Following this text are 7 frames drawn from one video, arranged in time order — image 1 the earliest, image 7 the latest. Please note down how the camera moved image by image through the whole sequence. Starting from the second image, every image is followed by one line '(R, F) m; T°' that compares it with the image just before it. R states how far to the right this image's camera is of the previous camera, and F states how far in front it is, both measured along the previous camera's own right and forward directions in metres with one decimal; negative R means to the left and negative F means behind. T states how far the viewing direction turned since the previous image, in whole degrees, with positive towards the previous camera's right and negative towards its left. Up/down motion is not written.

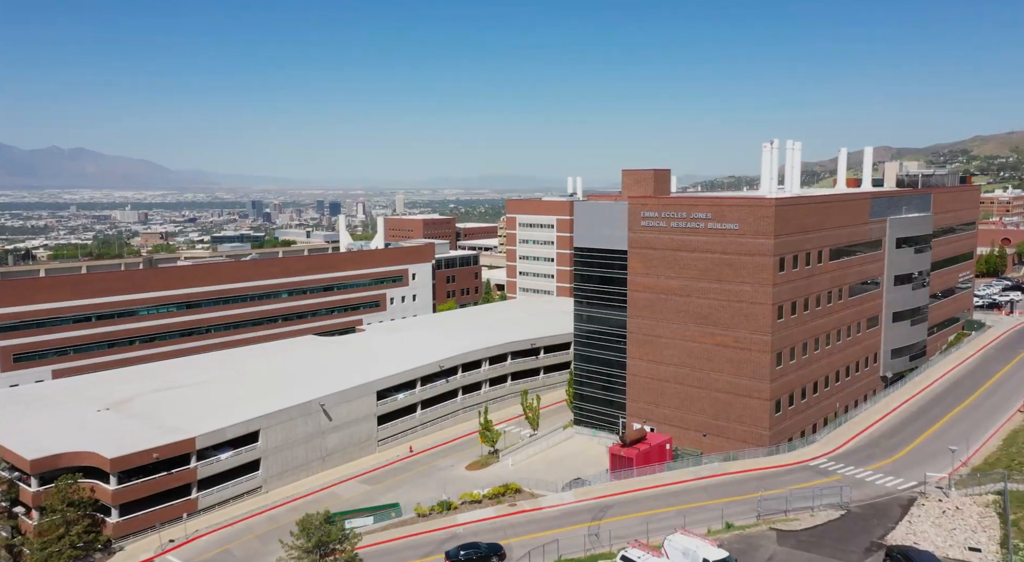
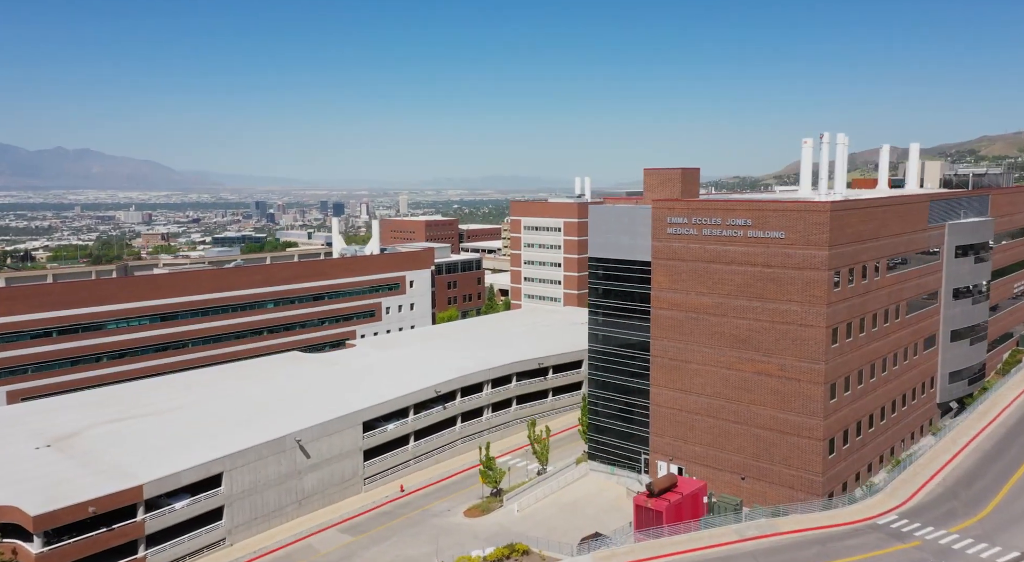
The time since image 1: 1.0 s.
(-0.1, +7.3) m; 0°
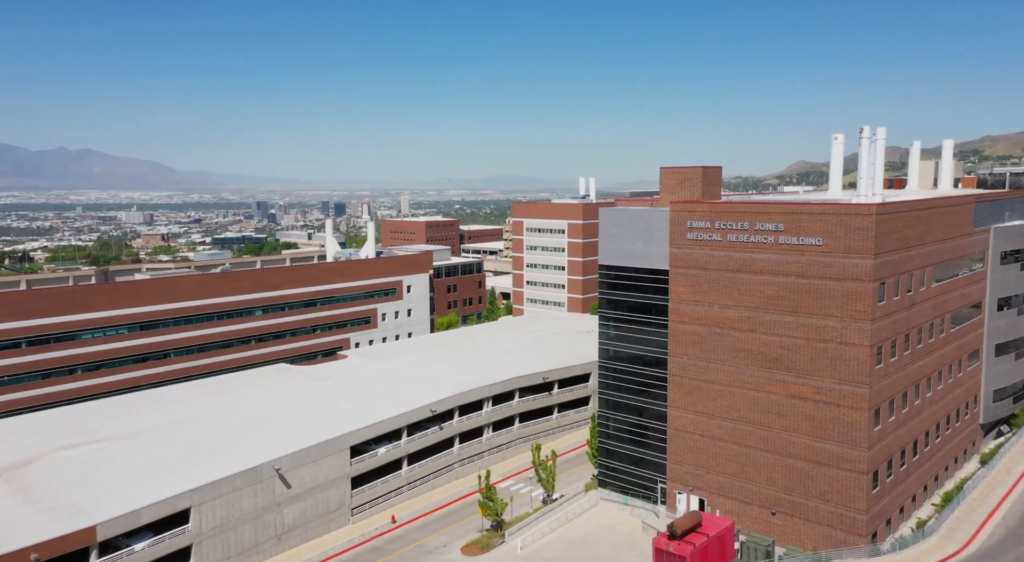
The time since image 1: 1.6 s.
(-0.1, +4.6) m; 0°
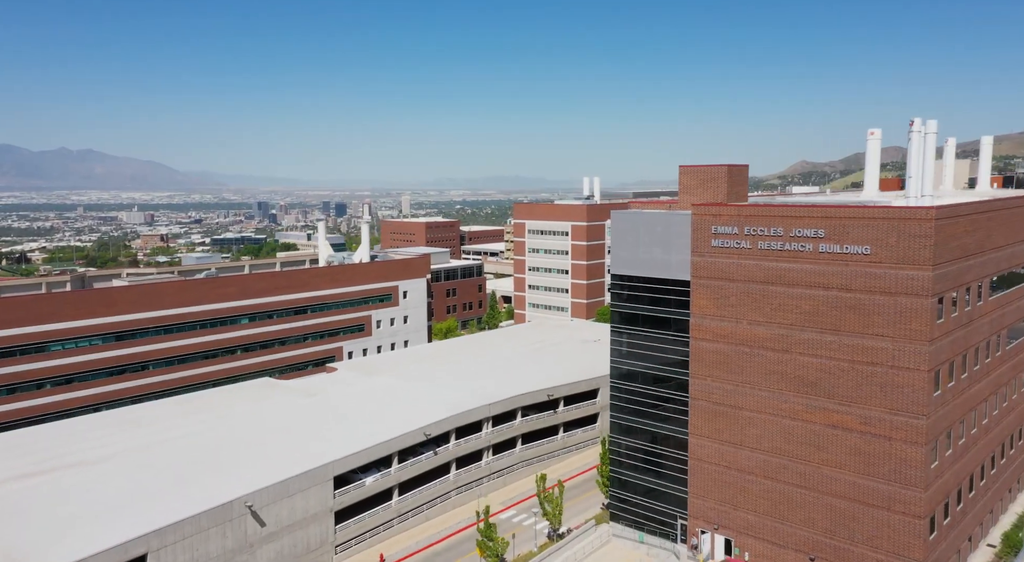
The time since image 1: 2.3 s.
(-0.1, +4.7) m; 0°
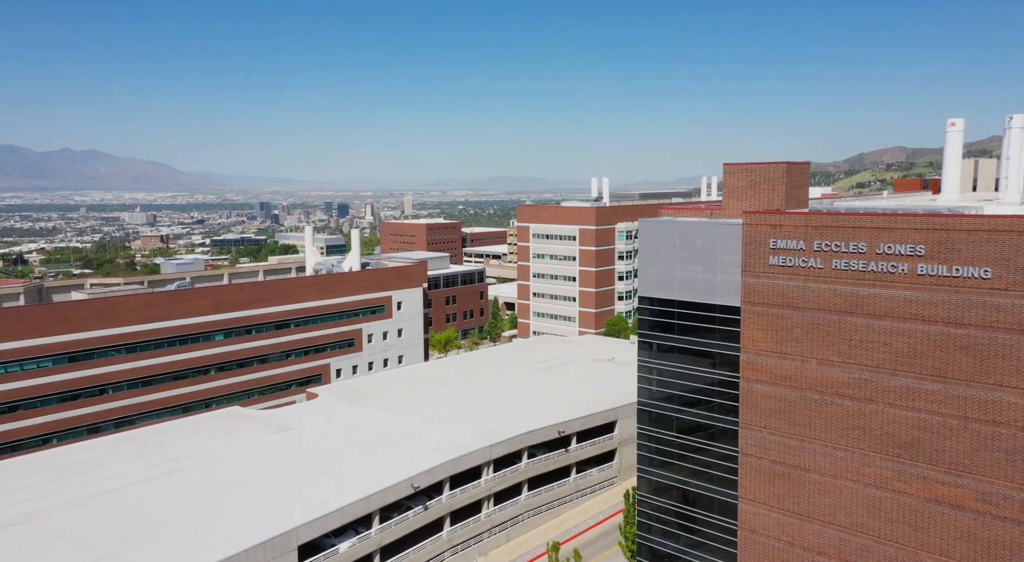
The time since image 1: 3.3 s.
(-0.1, +7.6) m; 0°
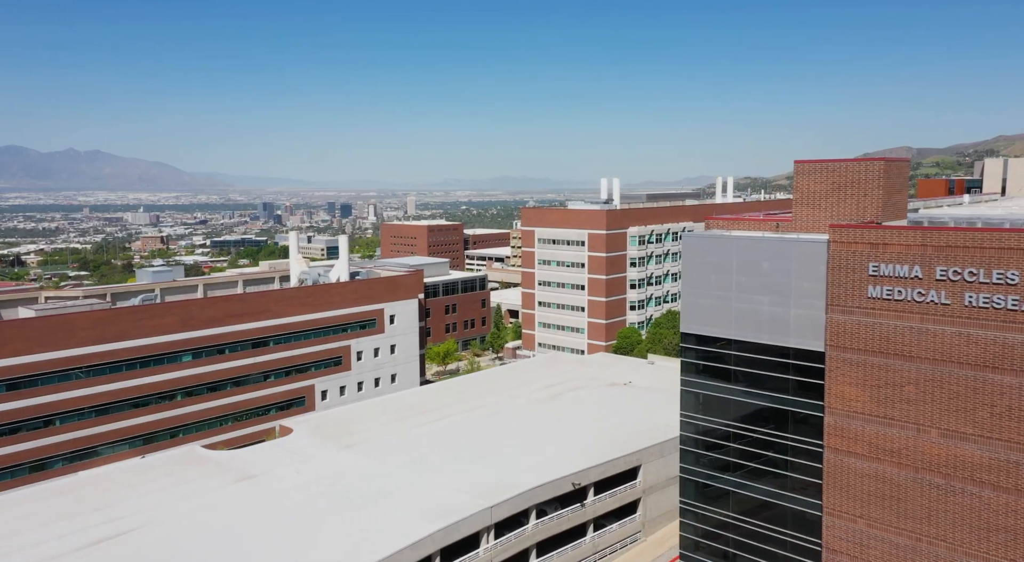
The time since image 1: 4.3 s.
(-0.1, +7.8) m; 0°
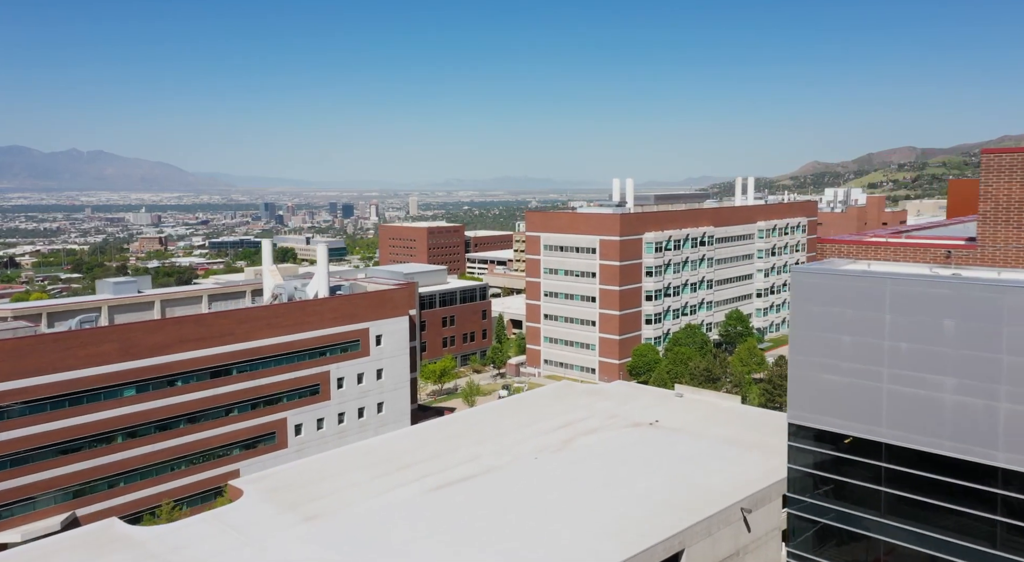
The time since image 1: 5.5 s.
(-0.1, +9.8) m; 0°
